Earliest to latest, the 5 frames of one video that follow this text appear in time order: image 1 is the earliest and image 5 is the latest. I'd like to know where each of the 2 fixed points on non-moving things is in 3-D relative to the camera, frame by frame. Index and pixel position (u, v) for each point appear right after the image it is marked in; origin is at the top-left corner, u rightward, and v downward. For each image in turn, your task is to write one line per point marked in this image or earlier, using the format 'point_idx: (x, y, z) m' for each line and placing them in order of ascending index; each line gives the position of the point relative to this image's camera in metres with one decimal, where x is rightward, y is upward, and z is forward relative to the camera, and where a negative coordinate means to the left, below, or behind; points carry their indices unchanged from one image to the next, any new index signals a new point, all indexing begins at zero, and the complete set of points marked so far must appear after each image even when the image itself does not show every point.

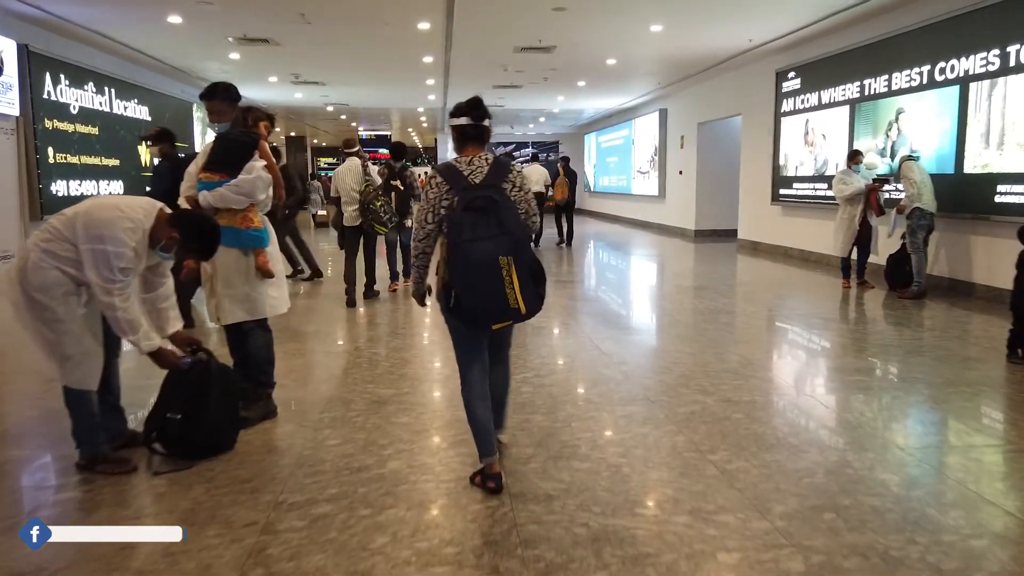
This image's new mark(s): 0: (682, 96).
0: (+3.2, +3.6, +13.6) m
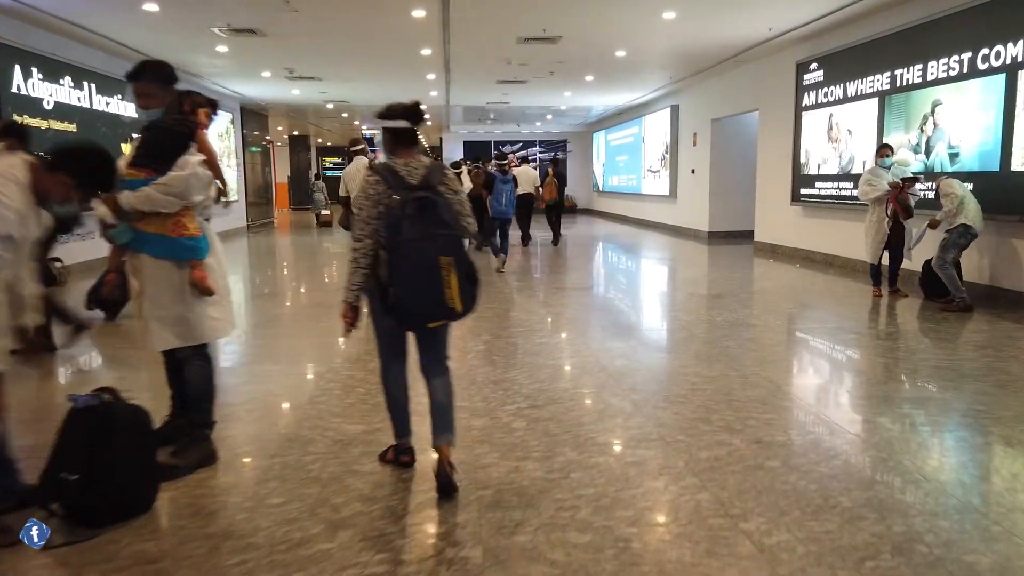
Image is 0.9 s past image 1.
0: (+3.2, +3.5, +13.0) m
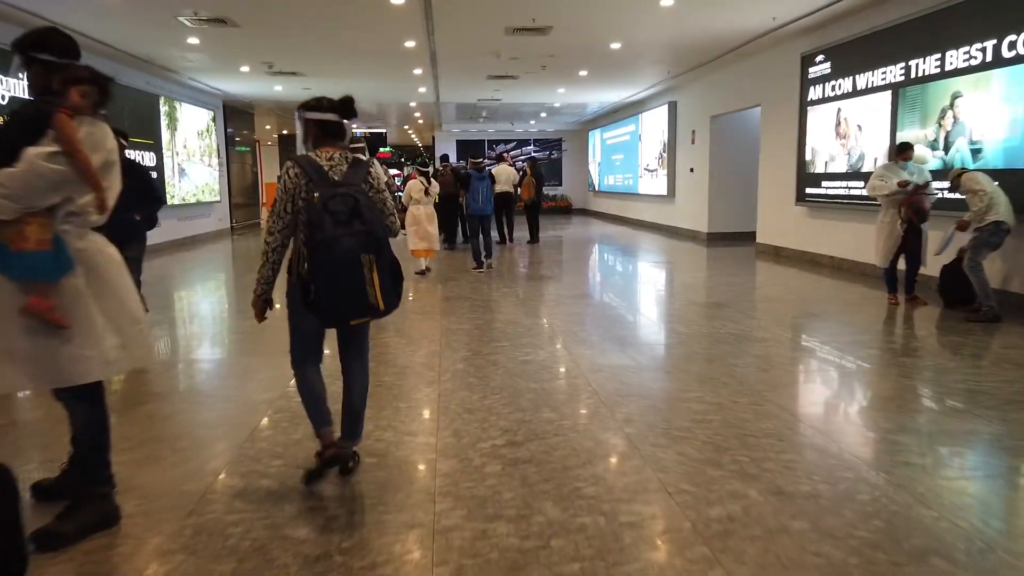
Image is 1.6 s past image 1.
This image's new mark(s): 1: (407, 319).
0: (+3.1, +3.4, +12.5) m
1: (-0.8, -0.2, +5.8) m
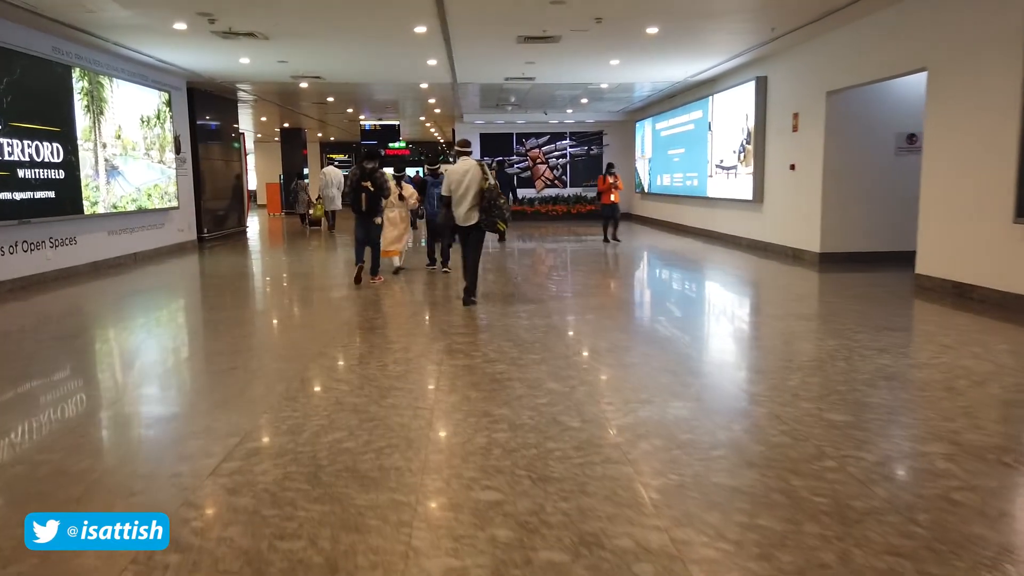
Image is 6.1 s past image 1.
0: (+3.6, +2.9, +9.2) m
1: (-0.6, -0.7, +2.6) m
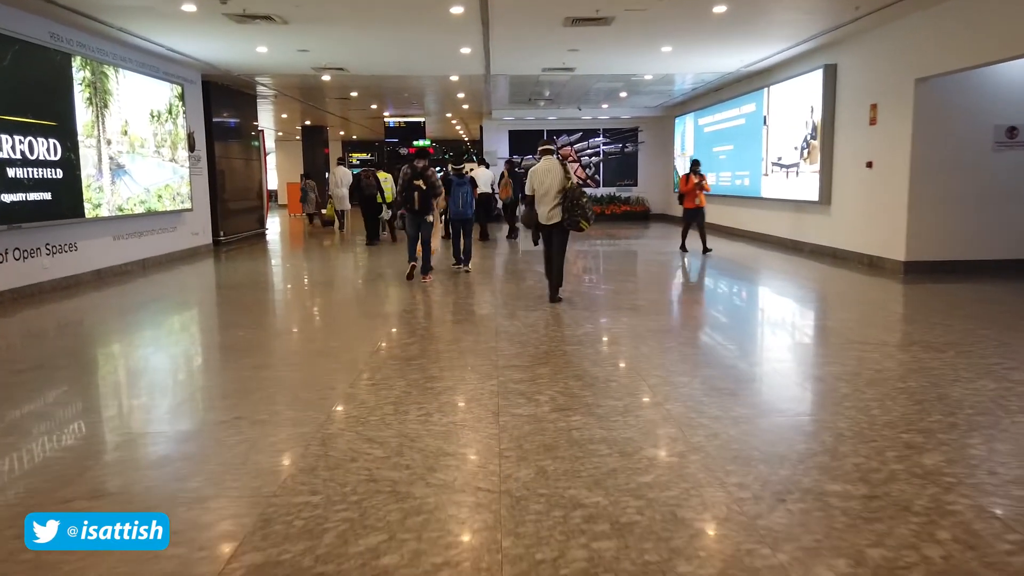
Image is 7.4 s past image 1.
0: (+4.1, +2.8, +8.2) m
1: (-0.3, -0.8, +1.7) m
